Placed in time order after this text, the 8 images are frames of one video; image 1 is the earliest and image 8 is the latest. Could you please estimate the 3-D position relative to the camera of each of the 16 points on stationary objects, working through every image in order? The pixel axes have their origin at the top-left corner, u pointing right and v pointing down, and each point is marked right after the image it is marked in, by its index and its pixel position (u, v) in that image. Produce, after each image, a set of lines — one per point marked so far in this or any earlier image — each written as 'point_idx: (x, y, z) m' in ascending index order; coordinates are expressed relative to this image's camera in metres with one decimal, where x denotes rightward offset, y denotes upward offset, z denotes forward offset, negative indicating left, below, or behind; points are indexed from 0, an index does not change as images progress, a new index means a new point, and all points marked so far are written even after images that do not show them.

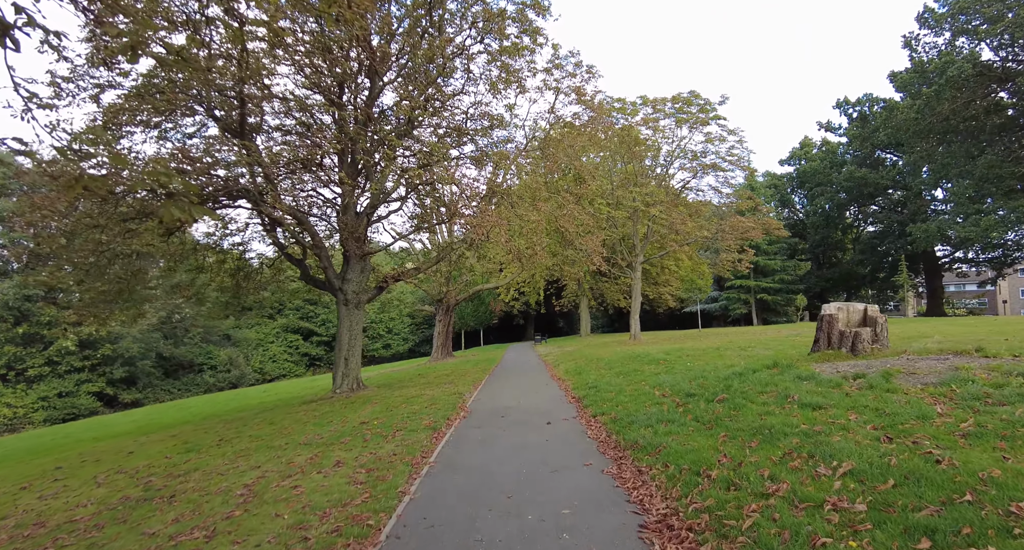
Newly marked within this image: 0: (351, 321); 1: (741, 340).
0: (-4.2, -1.2, +13.5) m
1: (+6.7, -1.8, +15.1) m
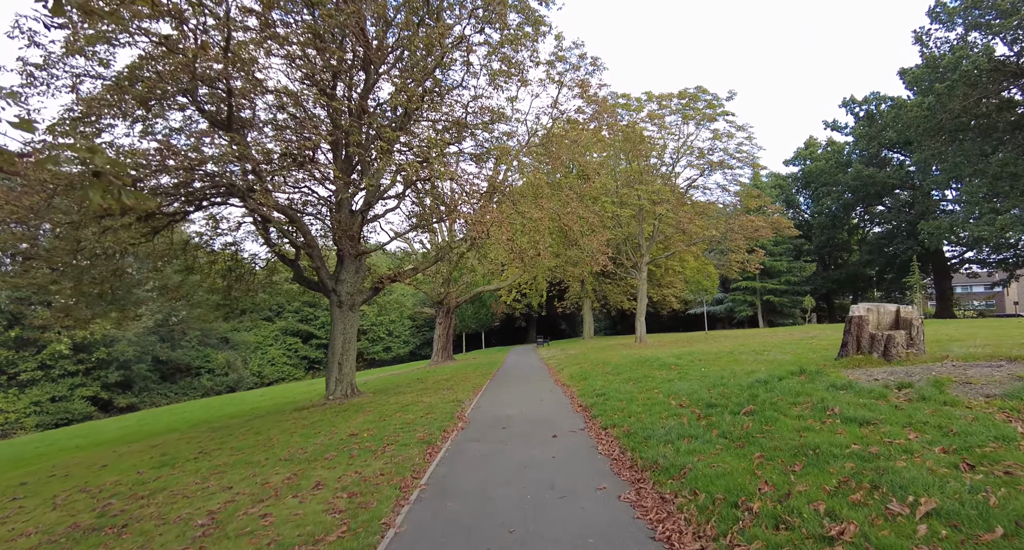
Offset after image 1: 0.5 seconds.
0: (-4.2, -1.2, +12.9) m
1: (+6.8, -1.8, +14.5) m
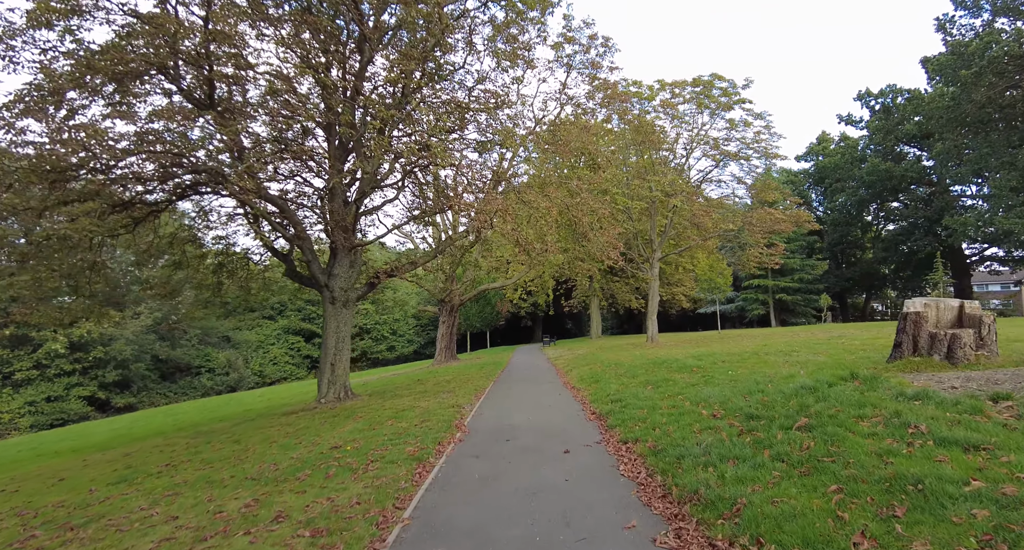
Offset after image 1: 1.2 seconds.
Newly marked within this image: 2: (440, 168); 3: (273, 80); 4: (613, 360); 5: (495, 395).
0: (-4.0, -1.1, +12.1) m
1: (+6.9, -1.7, +13.5) m
2: (-1.8, +2.7, +13.4) m
3: (-5.3, +4.3, +11.6) m
4: (+2.9, -2.4, +14.8) m
5: (-0.3, -2.4, +10.5) m
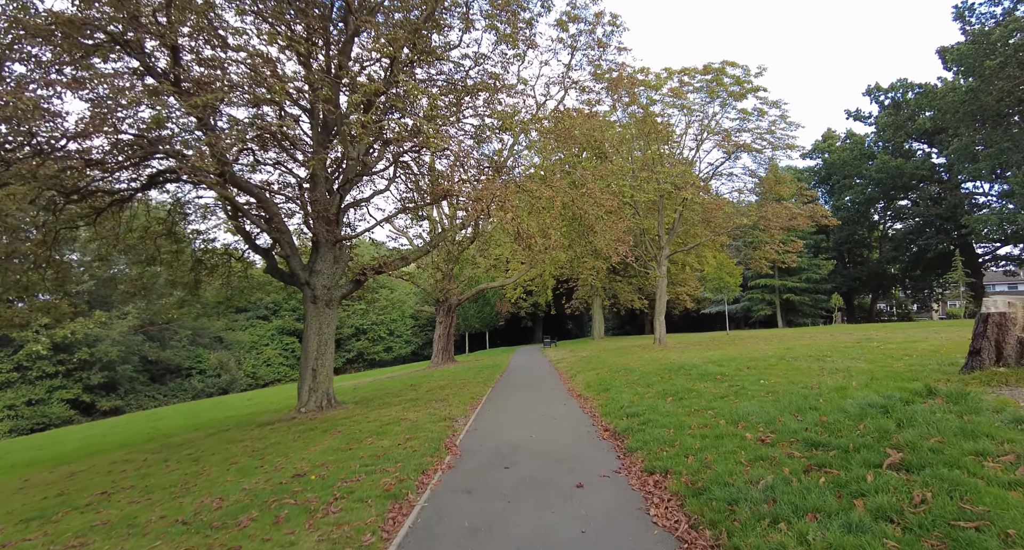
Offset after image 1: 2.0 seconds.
0: (-4.0, -1.0, +11.0) m
1: (+6.9, -1.7, +12.5) m
2: (-1.8, +2.8, +12.4) m
3: (-5.3, +4.4, +10.5) m
4: (+2.9, -2.3, +13.7) m
5: (-0.3, -2.3, +9.4) m
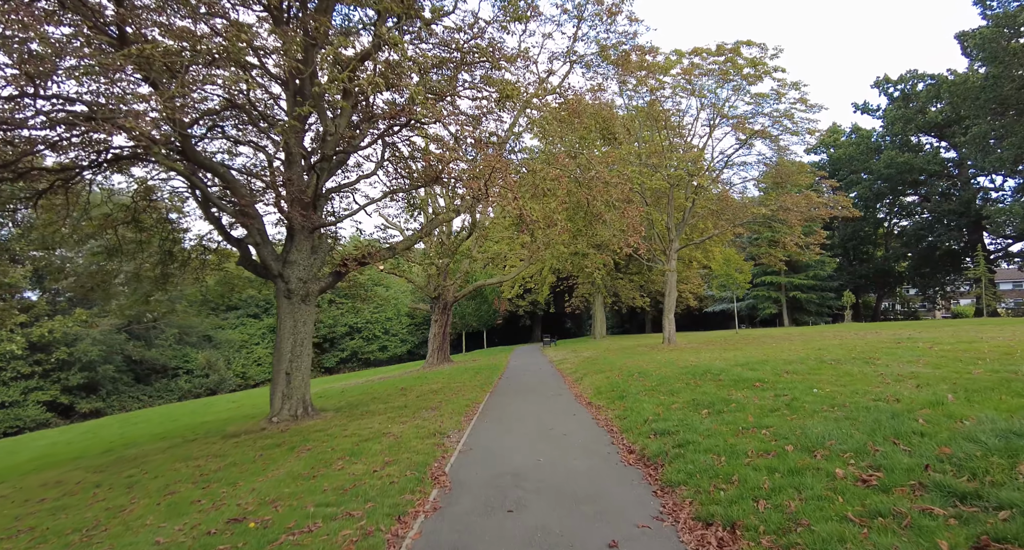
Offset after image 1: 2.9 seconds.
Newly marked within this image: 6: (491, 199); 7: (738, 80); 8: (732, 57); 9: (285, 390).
0: (-4.0, -0.8, +9.7) m
1: (+6.9, -1.5, +11.3) m
2: (-1.8, +3.0, +11.1) m
3: (-5.3, +4.6, +9.2) m
4: (+2.9, -2.1, +12.5) m
5: (-0.3, -2.2, +8.1) m
6: (-0.5, +1.7, +11.5) m
7: (+7.7, +6.7, +17.8) m
8: (+7.4, +7.3, +17.5) m
9: (-4.2, -2.1, +9.6) m
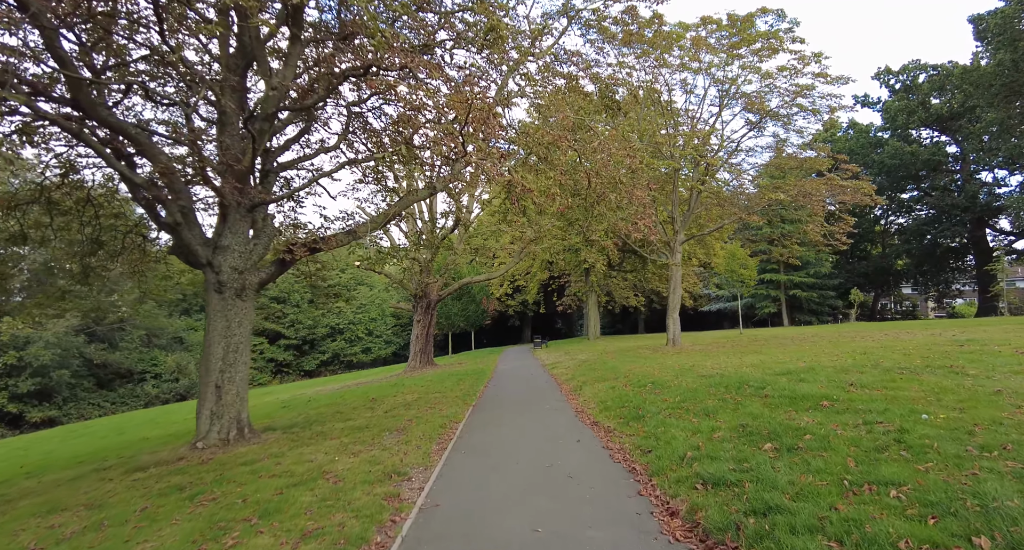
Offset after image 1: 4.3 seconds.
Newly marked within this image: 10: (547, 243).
0: (-4.2, -0.7, +7.8) m
1: (+6.7, -1.3, +9.6) m
2: (-2.1, +3.1, +9.2) m
3: (-5.5, +4.7, +7.3) m
4: (+2.6, -2.0, +10.7) m
5: (-0.5, -2.0, +6.3) m
6: (-0.7, +1.9, +9.7) m
7: (+7.3, +6.8, +16.2) m
8: (+7.0, +7.5, +15.9) m
9: (-4.4, -1.9, +7.7) m
10: (+1.2, +1.0, +18.8) m
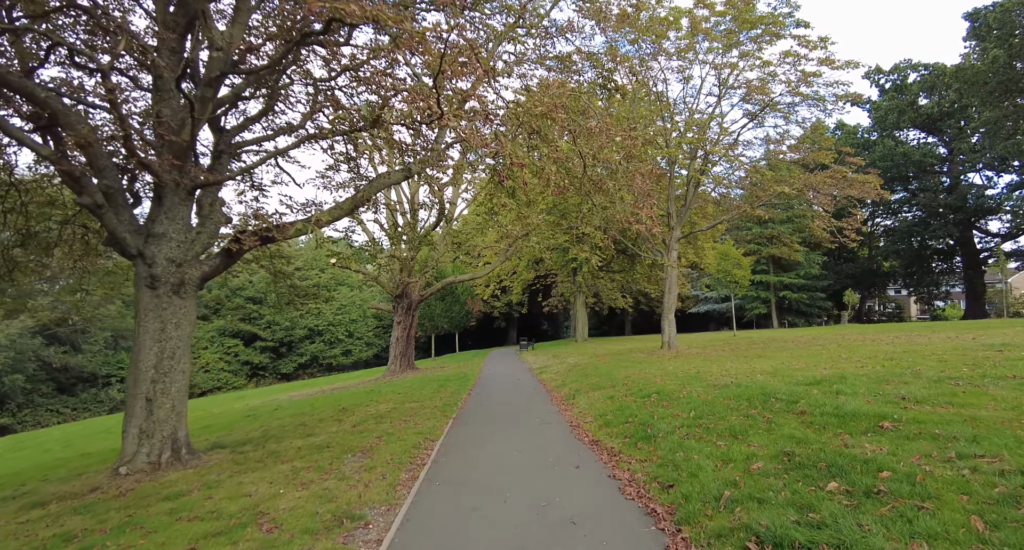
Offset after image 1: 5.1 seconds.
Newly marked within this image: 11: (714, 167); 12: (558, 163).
0: (-4.4, -0.6, +6.6) m
1: (+6.5, -1.3, +8.7) m
2: (-2.3, +3.2, +8.1) m
3: (-5.6, +4.8, +6.1) m
4: (+2.4, -1.9, +9.7) m
5: (-0.6, -1.9, +5.2) m
6: (-0.9, +2.0, +8.6) m
7: (+6.9, +6.9, +15.3) m
8: (+6.6, +7.5, +15.0) m
9: (-4.5, -1.9, +6.5) m
10: (+0.7, +1.1, +17.7) m
11: (+6.4, +3.4, +16.5) m
12: (+0.6, +2.2, +10.2) m
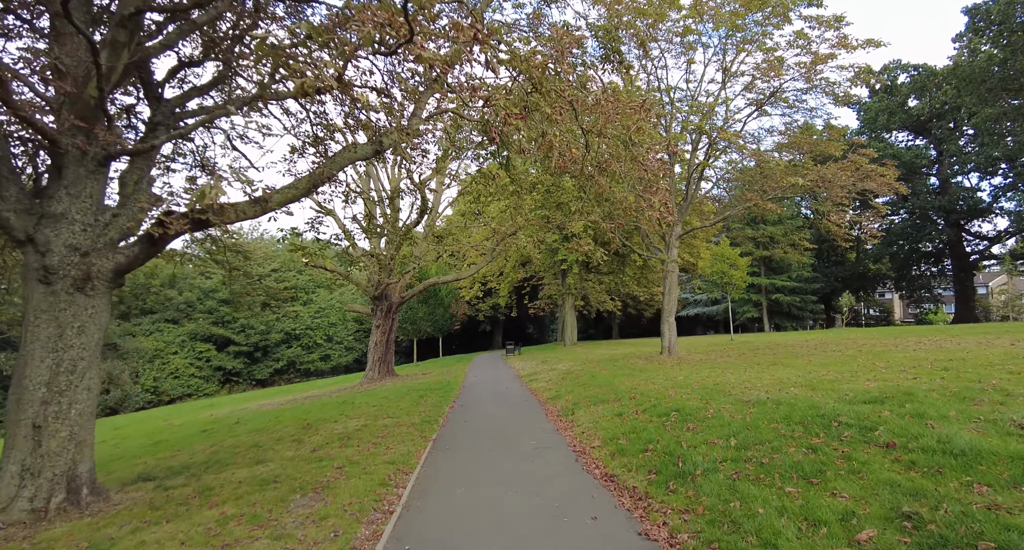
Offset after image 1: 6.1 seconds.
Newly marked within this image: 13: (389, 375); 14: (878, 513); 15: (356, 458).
0: (-4.5, -0.5, +5.2) m
1: (+6.3, -1.2, +7.5) m
2: (-2.4, +3.3, +6.8) m
3: (-5.6, +4.9, +4.6) m
4: (+2.2, -1.9, +8.4) m
5: (-0.6, -1.8, +3.9) m
6: (-1.0, +2.1, +7.3) m
7: (+6.6, +6.9, +14.2) m
8: (+6.3, +7.5, +13.9) m
9: (-4.6, -1.8, +5.1) m
10: (+0.3, +1.1, +16.5) m
11: (+6.1, +3.4, +15.4) m
12: (+0.4, +2.2, +8.9) m
13: (-4.7, -3.8, +20.0) m
14: (+2.1, -1.3, +3.1) m
15: (-2.1, -2.2, +6.5) m
